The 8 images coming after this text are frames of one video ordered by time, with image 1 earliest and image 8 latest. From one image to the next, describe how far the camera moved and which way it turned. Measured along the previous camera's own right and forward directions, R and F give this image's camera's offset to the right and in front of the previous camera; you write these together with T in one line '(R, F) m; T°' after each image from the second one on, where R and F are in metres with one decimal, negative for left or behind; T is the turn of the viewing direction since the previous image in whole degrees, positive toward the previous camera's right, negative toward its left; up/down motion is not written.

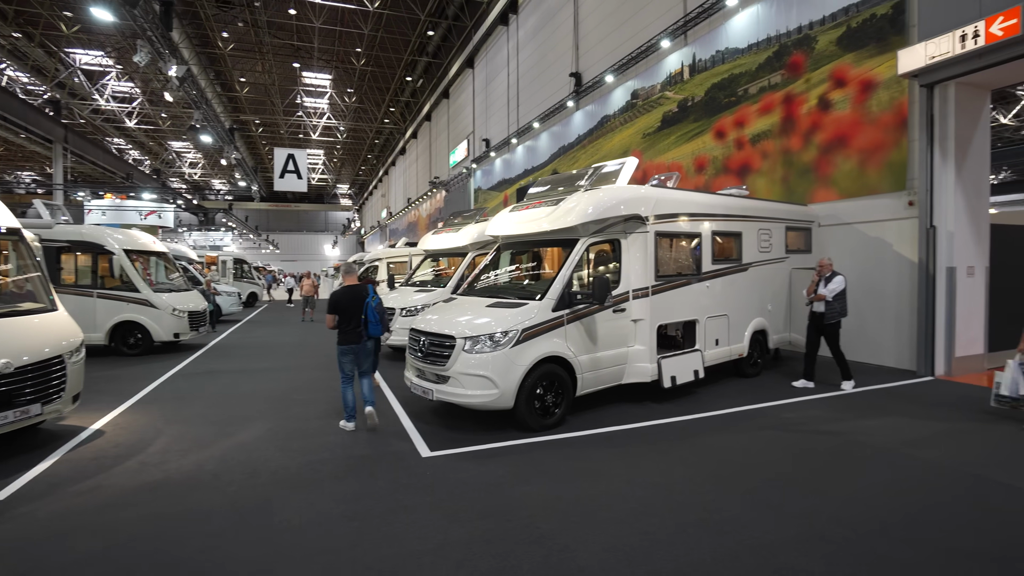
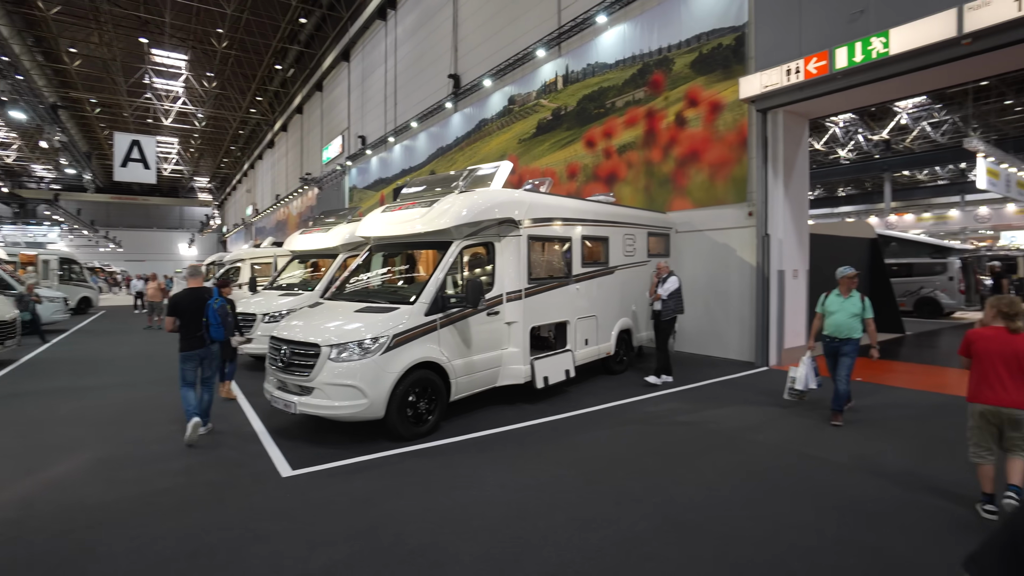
(+0.1, +0.1) m; +12°
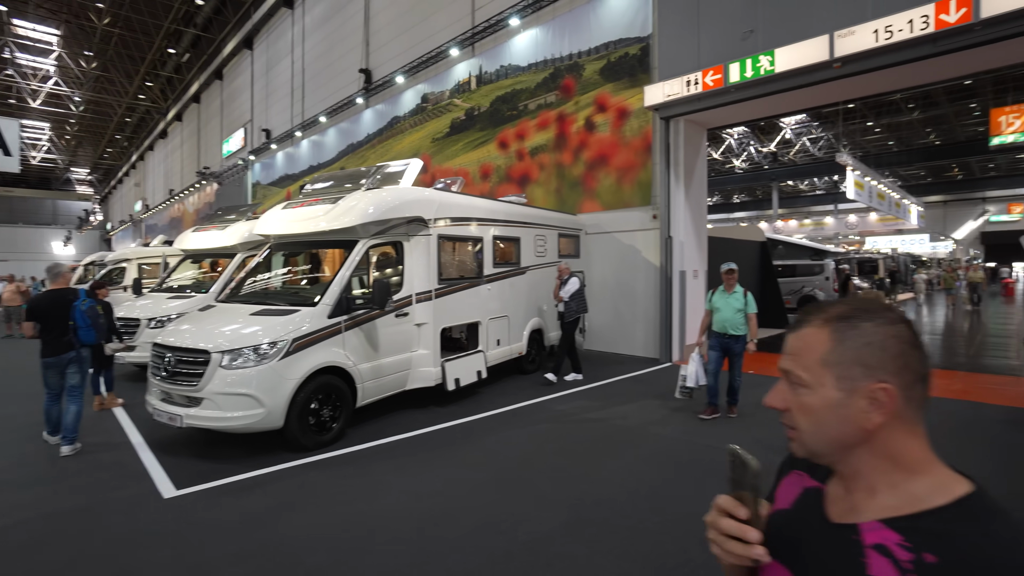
(+0.1, +0.1) m; +9°
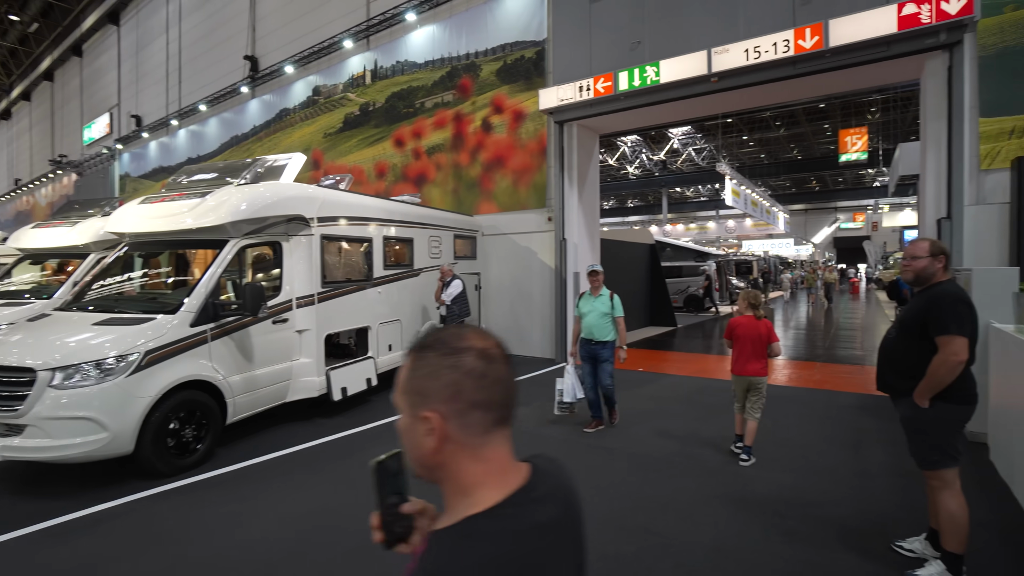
(+0.1, +0.1) m; +10°
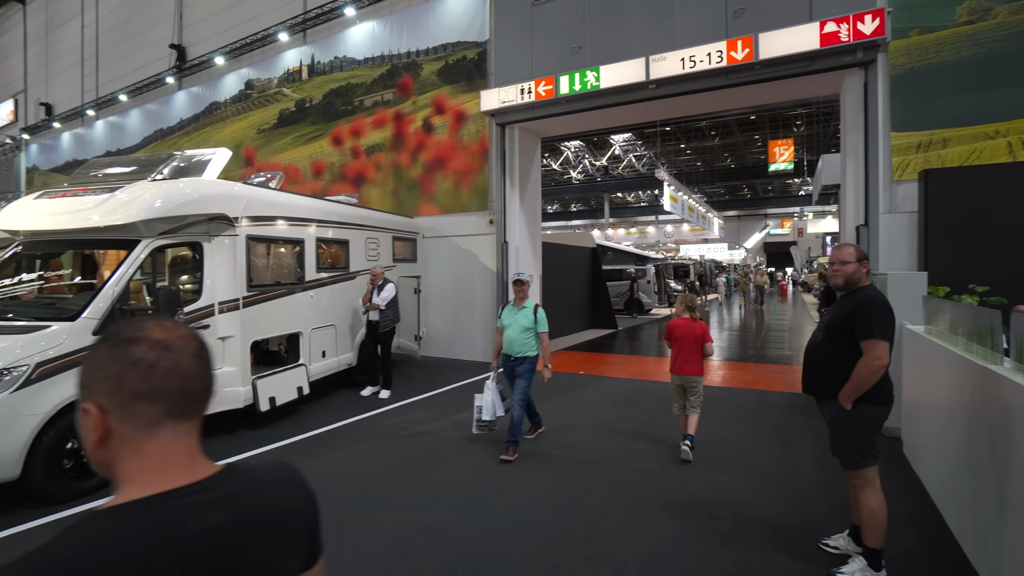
(+0.1, +0.1) m; +6°
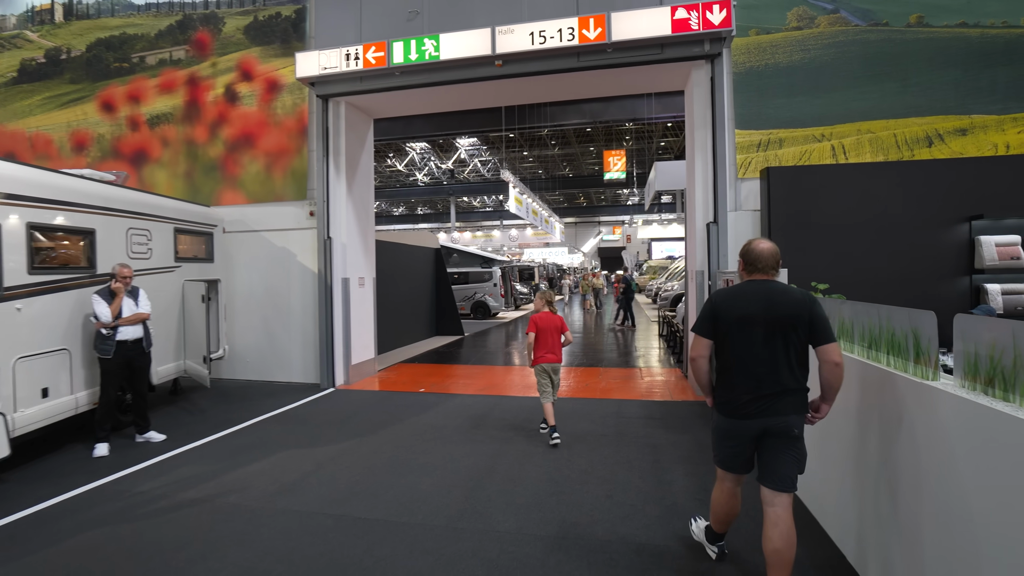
(+0.2, +1.1) m; +16°
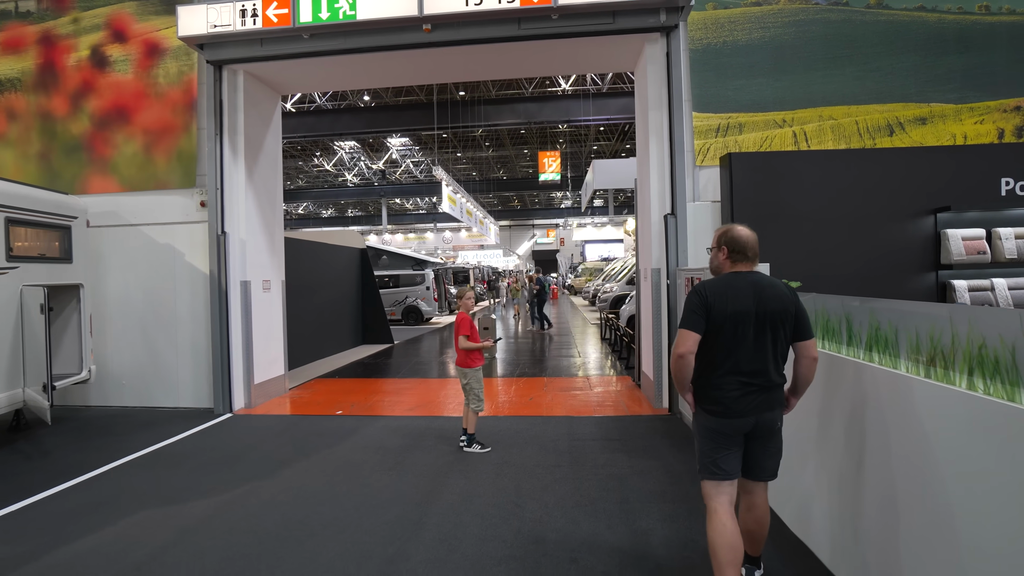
(0.0, +0.9) m; +7°
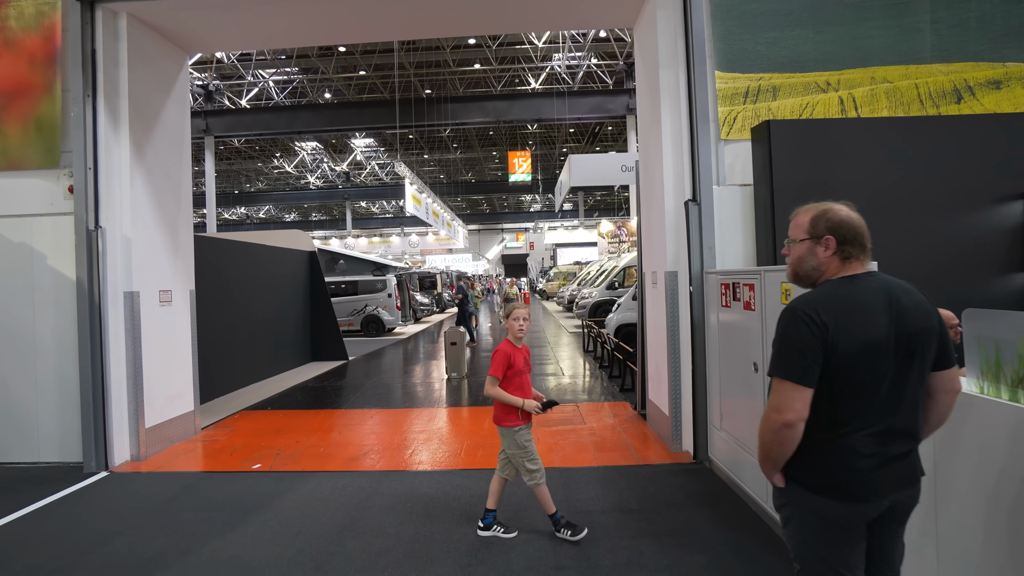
(0.0, +1.4) m; +3°
